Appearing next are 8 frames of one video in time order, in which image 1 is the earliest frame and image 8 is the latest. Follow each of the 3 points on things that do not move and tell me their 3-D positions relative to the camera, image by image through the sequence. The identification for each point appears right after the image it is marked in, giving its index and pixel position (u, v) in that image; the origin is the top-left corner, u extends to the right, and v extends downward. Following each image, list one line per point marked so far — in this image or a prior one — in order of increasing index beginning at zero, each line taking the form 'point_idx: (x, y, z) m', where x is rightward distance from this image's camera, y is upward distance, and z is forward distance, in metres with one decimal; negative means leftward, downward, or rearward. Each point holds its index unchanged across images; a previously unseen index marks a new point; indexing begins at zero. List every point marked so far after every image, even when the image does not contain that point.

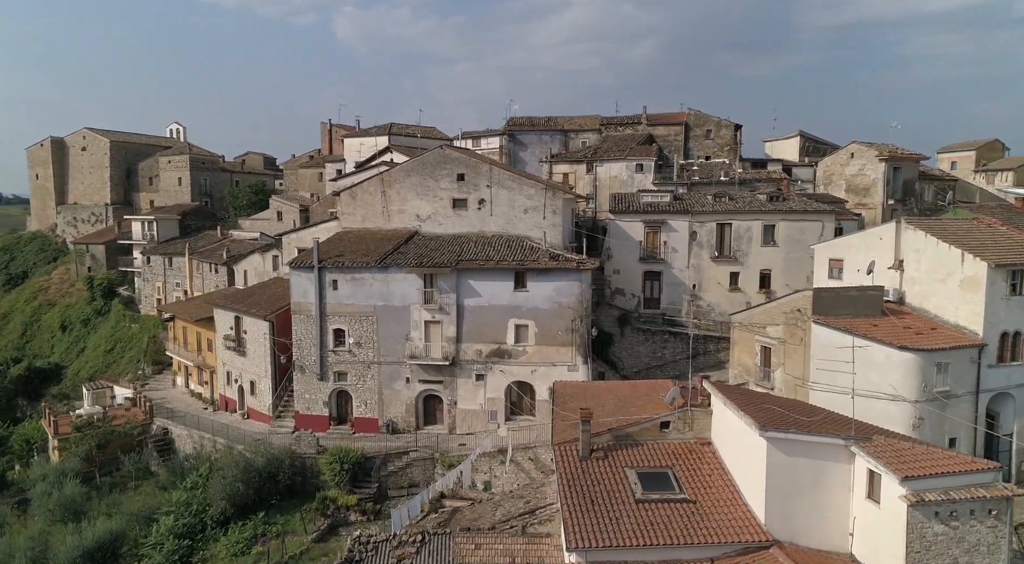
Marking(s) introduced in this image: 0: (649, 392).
0: (+3.4, -2.8, +17.5) m
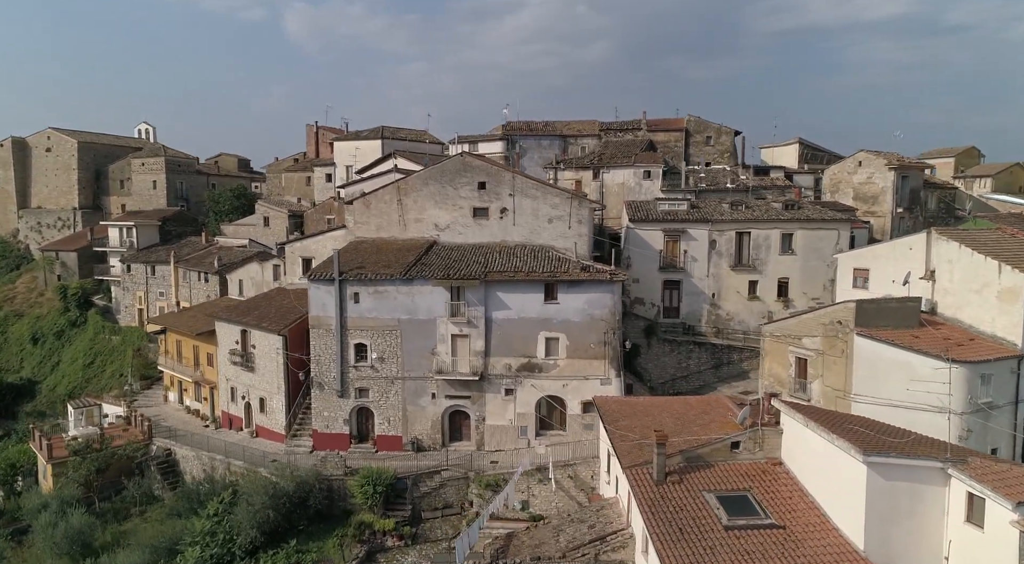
0: (+4.8, -3.2, +17.2) m
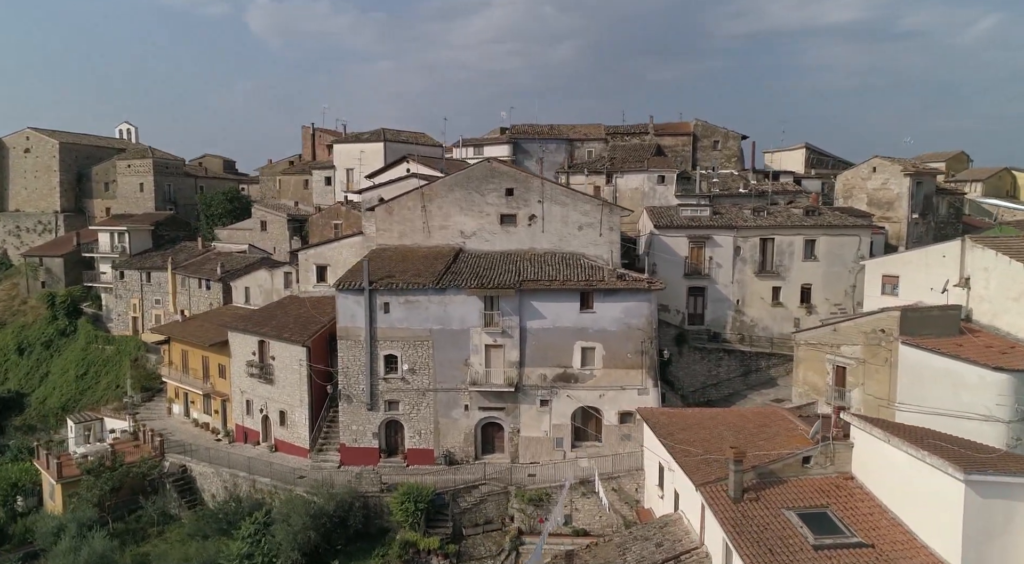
0: (+6.1, -3.4, +17.0) m
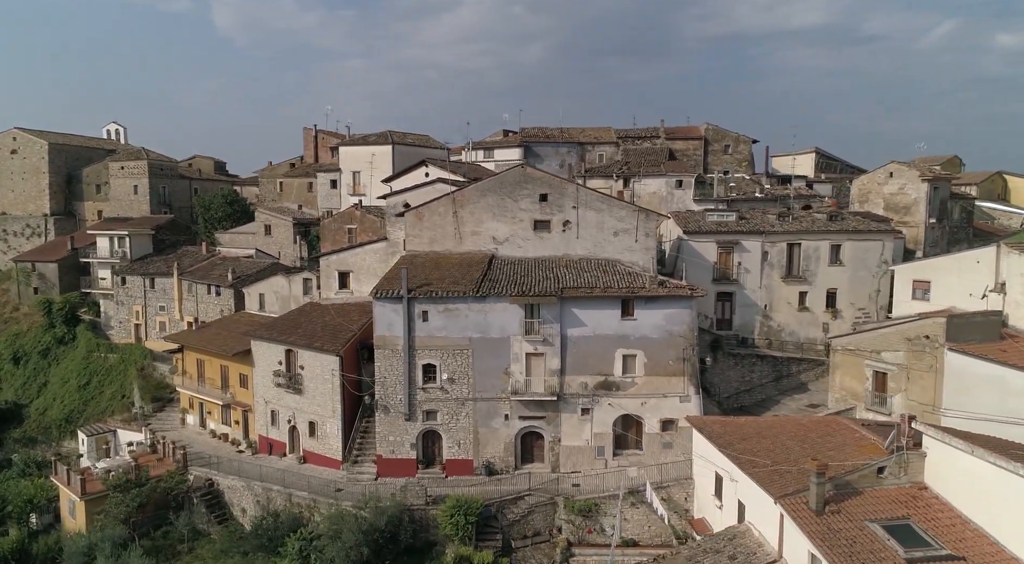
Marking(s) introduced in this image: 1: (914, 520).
0: (+7.6, -3.6, +17.0) m
1: (+8.0, -4.7, +13.9) m
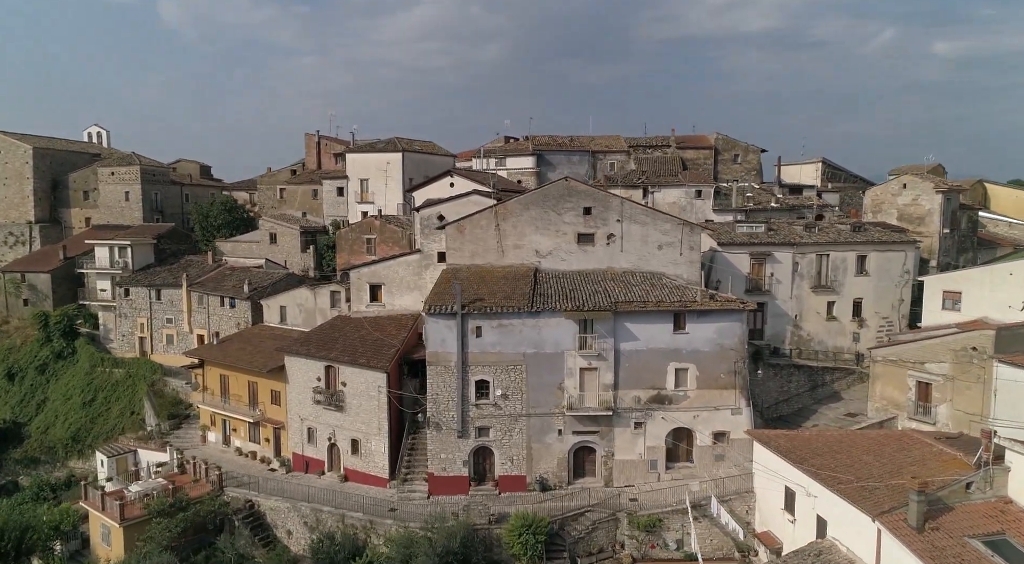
0: (+9.6, -4.1, +17.3) m
1: (+10.2, -5.2, +14.3) m
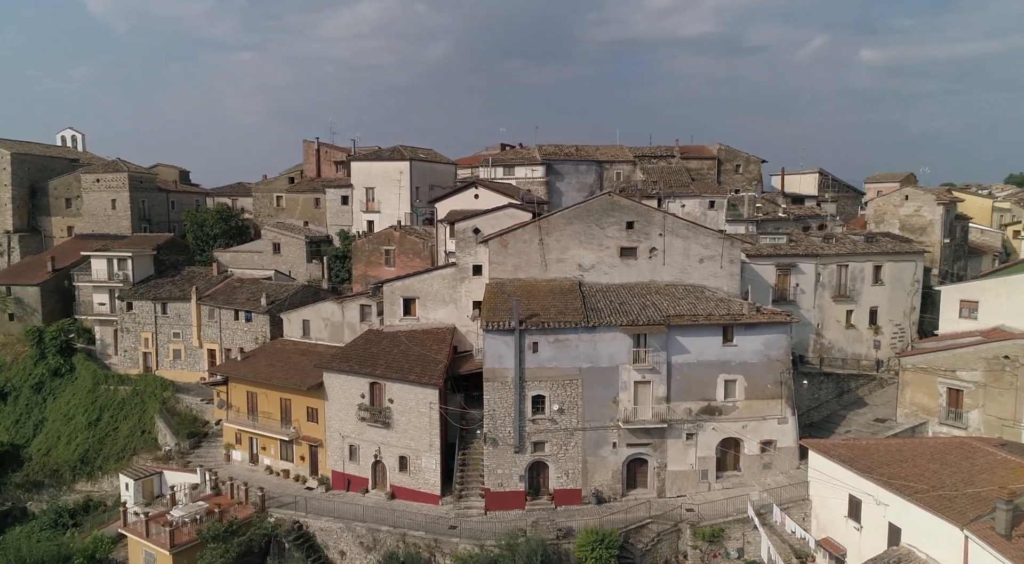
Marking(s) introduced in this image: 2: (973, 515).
0: (+11.7, -4.5, +18.2) m
1: (+12.5, -5.6, +15.2) m
2: (+10.3, -5.2, +15.6) m
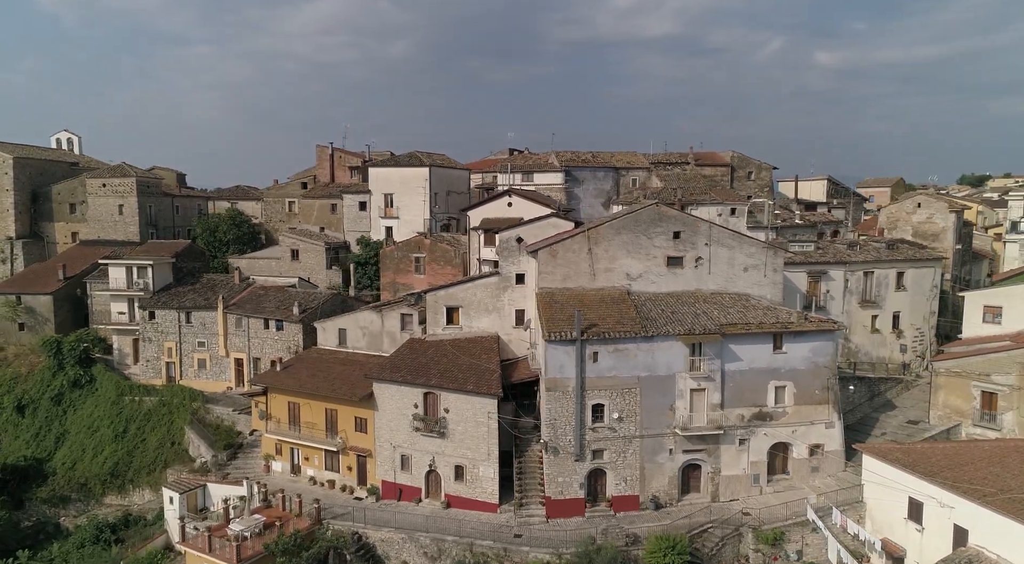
0: (+13.8, -4.8, +19.1) m
1: (+14.7, -5.9, +16.2) m
2: (+12.5, -5.5, +16.5) m
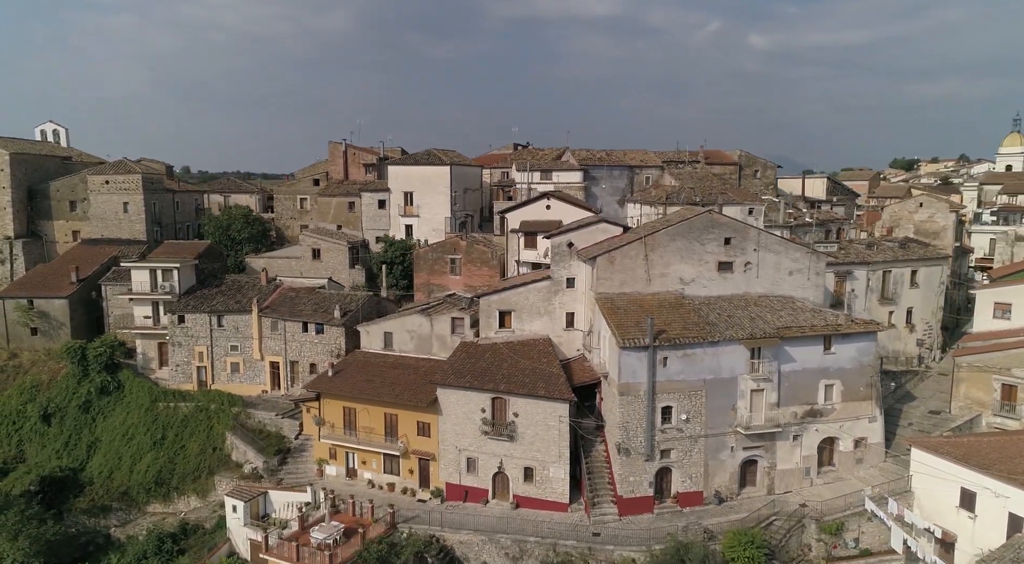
0: (+16.5, -5.0, +21.1) m
1: (+17.6, -6.2, +18.2) m
2: (+15.4, -5.8, +18.4) m
